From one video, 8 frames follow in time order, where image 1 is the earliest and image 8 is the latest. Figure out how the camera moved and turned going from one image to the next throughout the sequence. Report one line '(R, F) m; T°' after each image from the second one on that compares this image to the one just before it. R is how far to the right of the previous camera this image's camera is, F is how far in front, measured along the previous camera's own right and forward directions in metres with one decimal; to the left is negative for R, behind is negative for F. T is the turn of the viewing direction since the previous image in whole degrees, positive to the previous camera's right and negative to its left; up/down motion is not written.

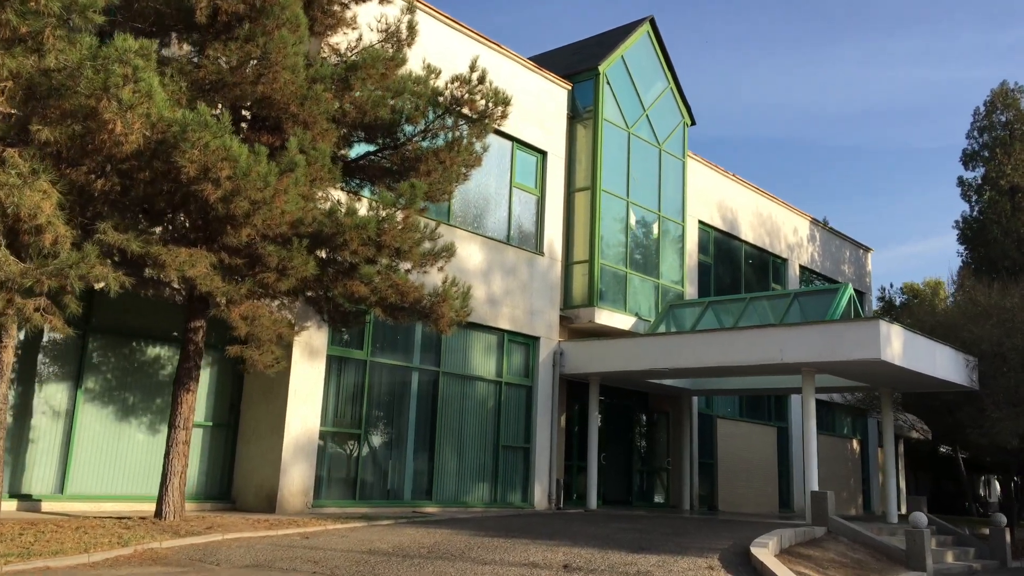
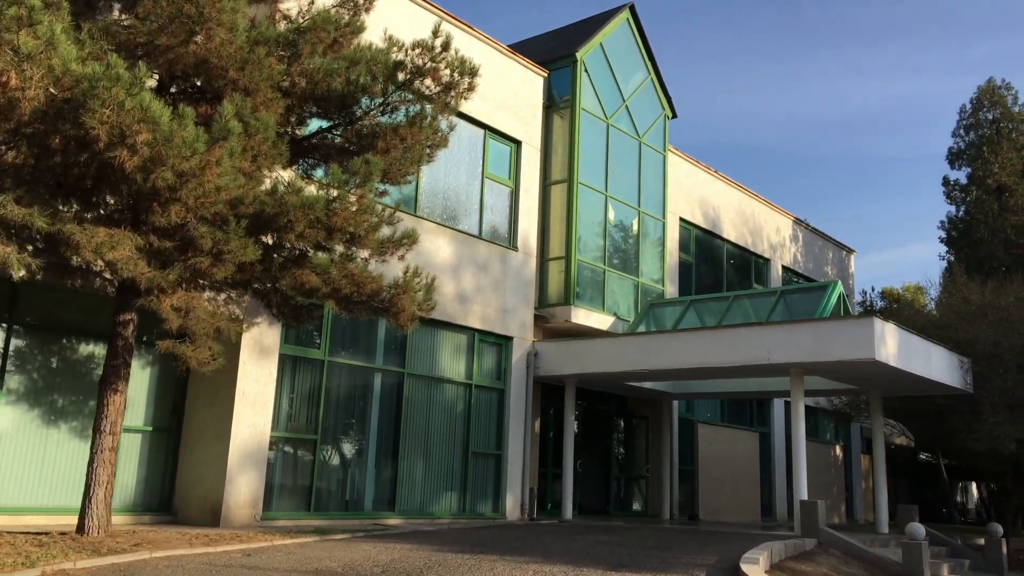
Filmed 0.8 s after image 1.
(+0.1, +1.1) m; +1°
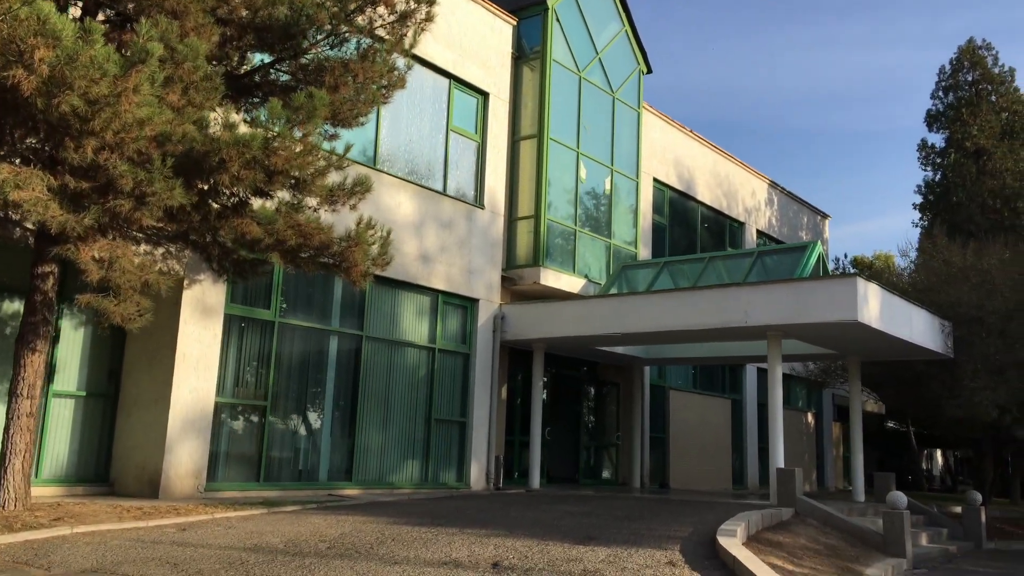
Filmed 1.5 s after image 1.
(+0.1, +0.8) m; +2°
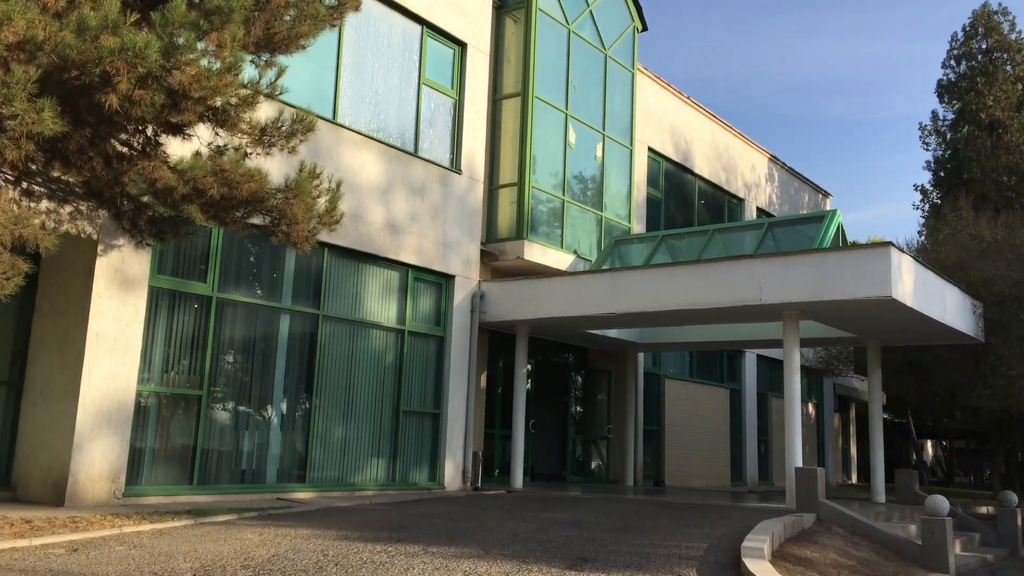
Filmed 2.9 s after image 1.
(+0.1, +1.9) m; +1°
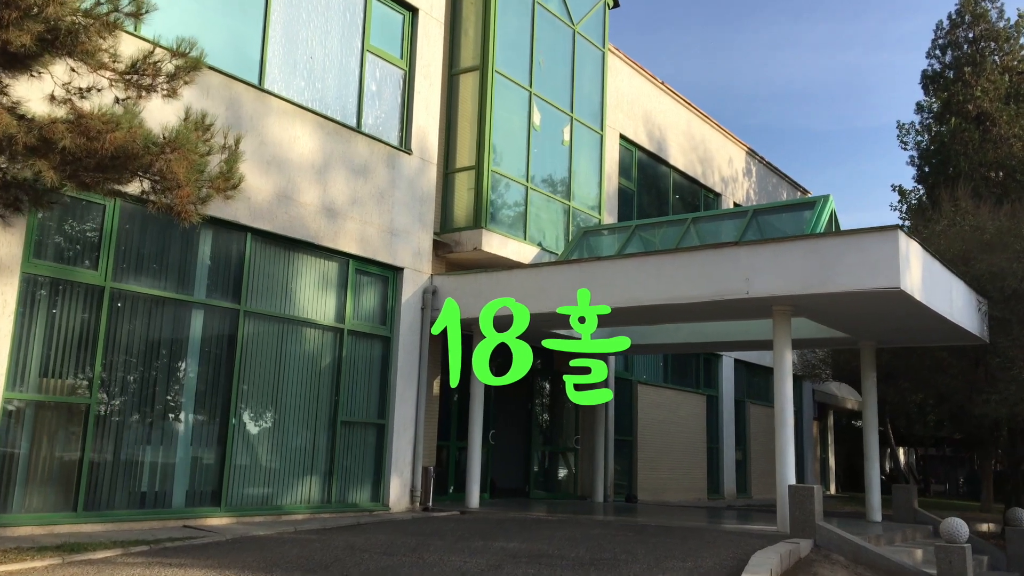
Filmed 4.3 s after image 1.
(+0.2, +1.6) m; +2°
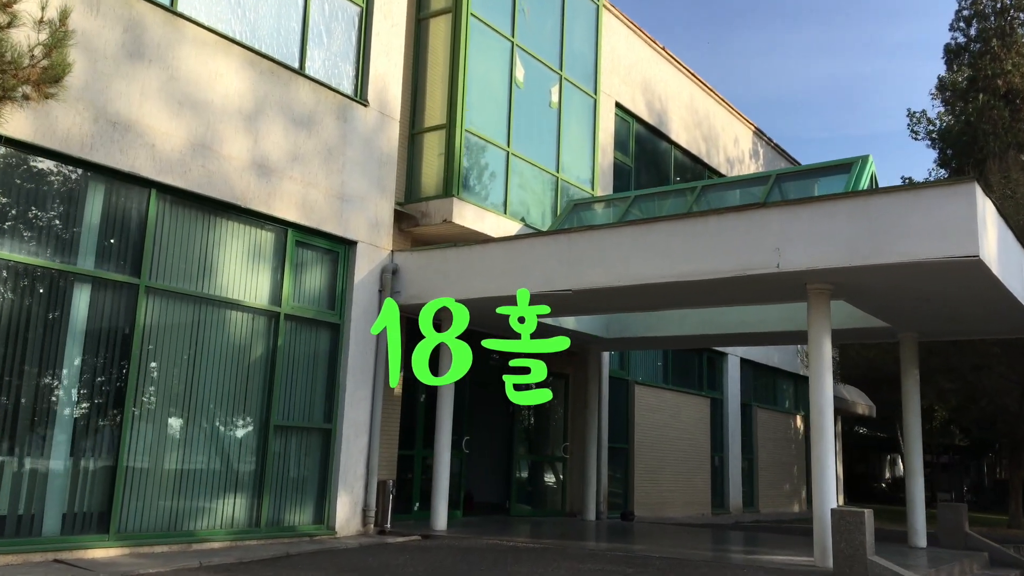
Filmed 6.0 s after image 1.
(+0.2, +2.2) m; +1°
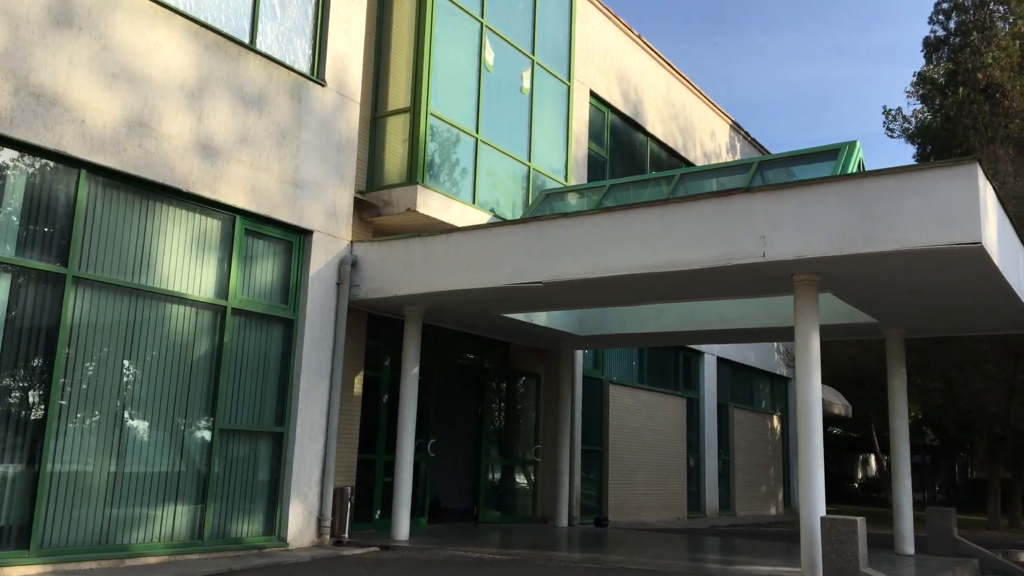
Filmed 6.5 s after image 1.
(+0.1, +0.7) m; +2°
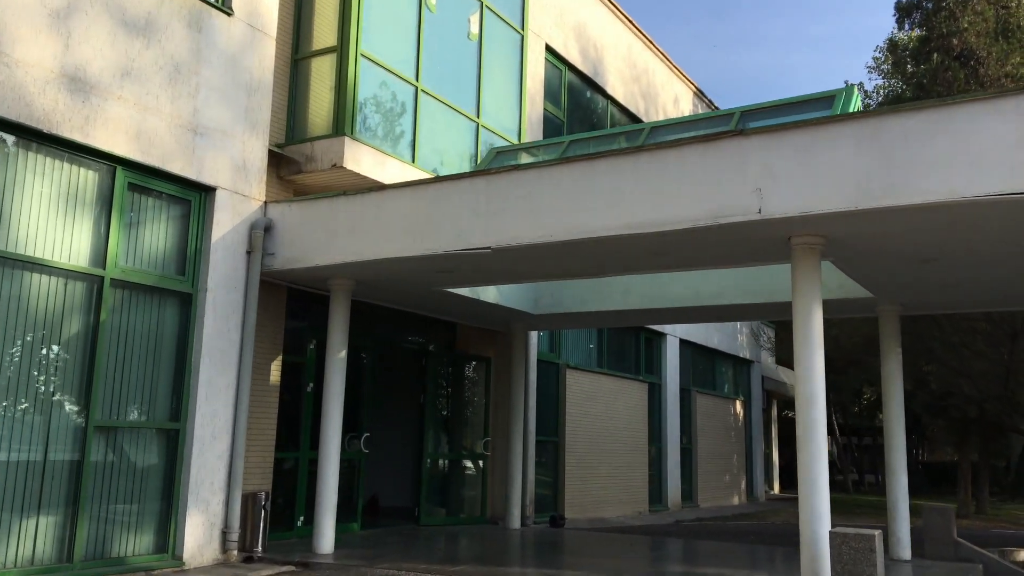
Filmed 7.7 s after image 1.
(+0.1, +1.5) m; +3°
